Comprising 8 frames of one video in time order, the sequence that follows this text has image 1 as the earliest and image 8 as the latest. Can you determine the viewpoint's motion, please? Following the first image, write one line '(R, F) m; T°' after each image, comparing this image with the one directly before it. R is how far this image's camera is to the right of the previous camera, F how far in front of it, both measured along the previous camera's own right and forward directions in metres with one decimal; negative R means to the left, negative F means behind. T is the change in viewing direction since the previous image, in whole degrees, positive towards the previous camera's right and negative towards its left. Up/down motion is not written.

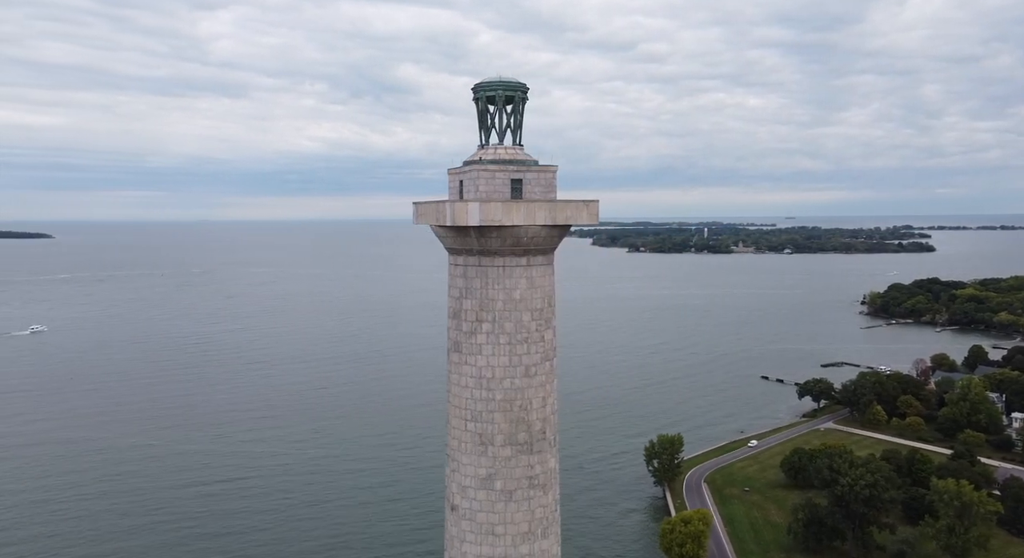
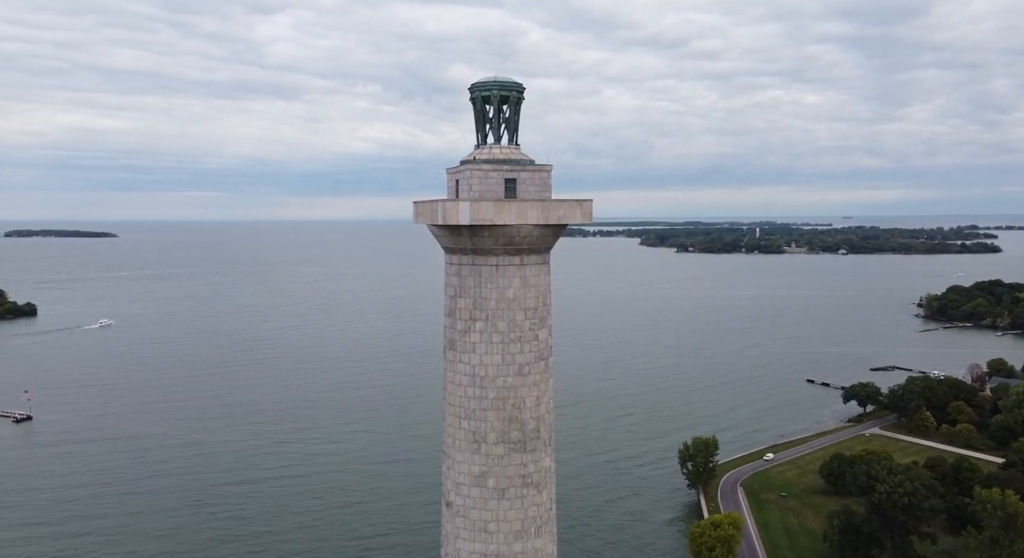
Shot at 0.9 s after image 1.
(+1.7, 0.0) m; -5°
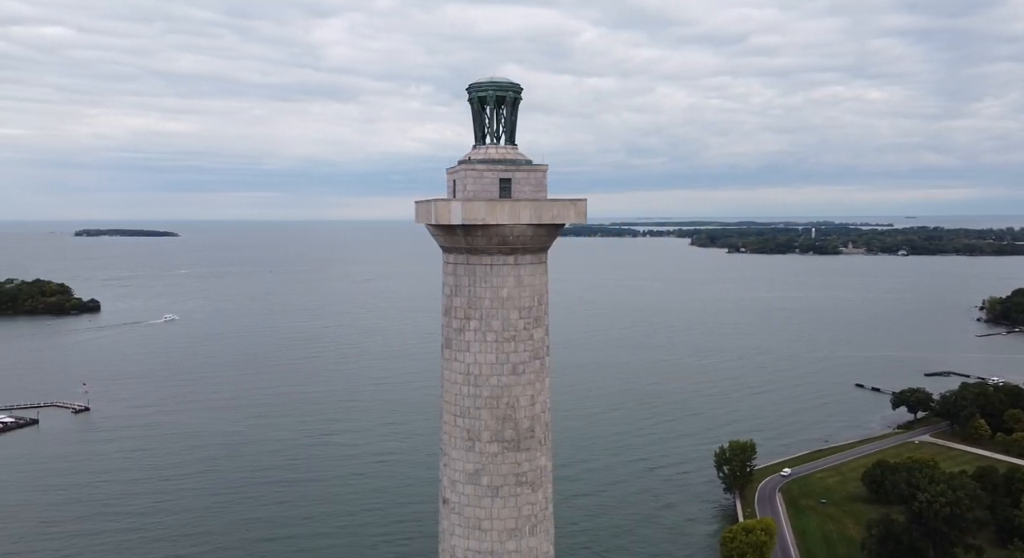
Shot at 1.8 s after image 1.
(+1.8, 0.0) m; -5°
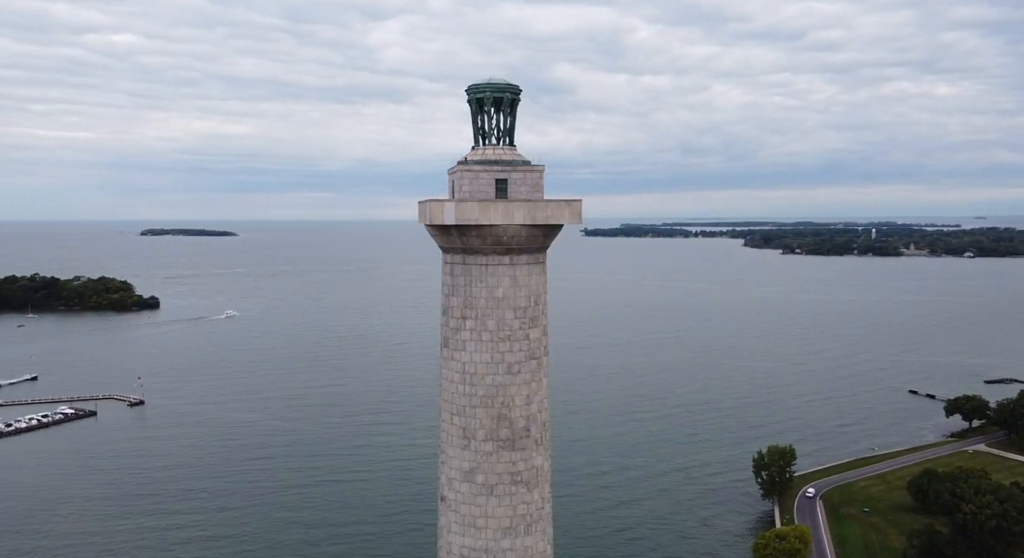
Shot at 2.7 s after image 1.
(+1.8, 0.0) m; -5°
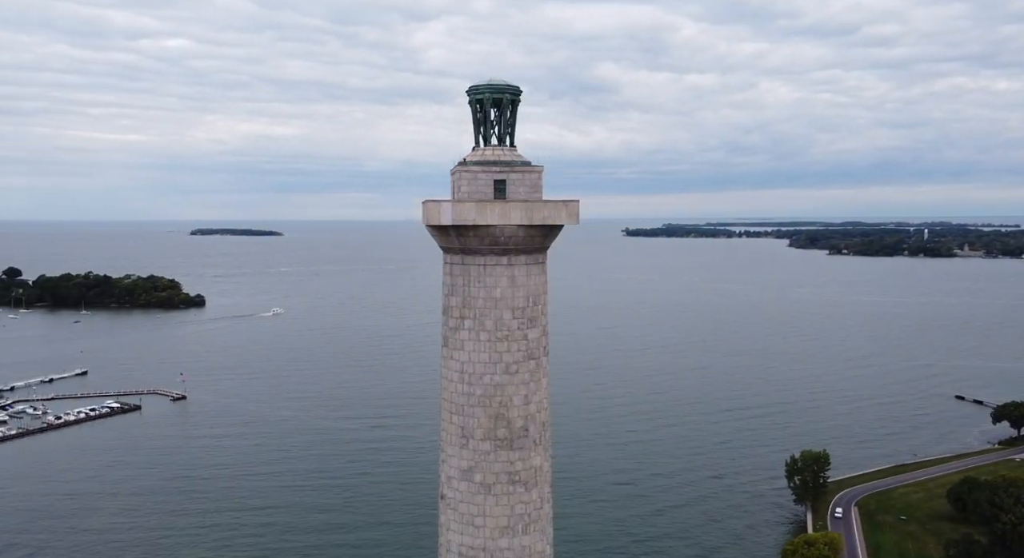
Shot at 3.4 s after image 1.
(+1.4, 0.0) m; -4°
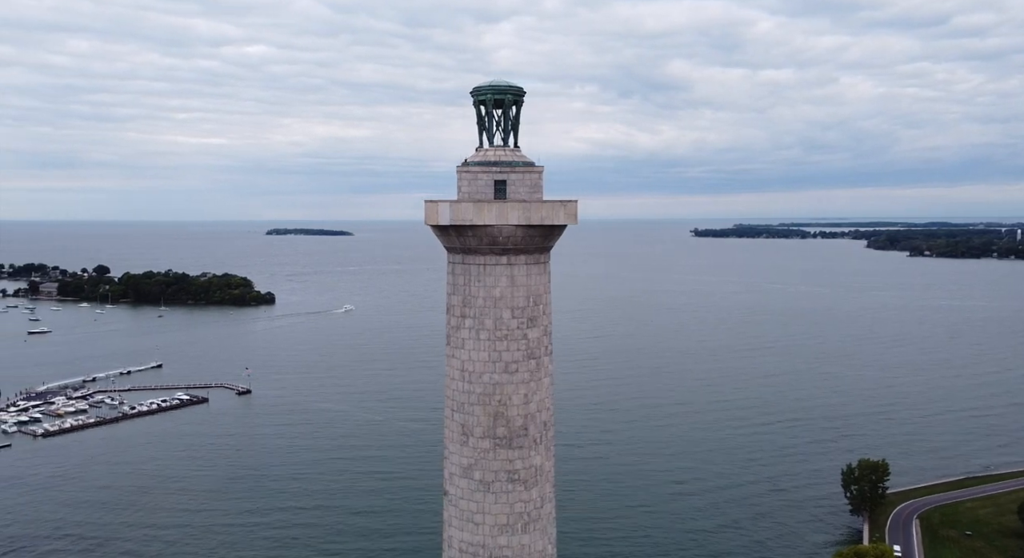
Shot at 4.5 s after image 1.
(+2.3, +0.1) m; -6°
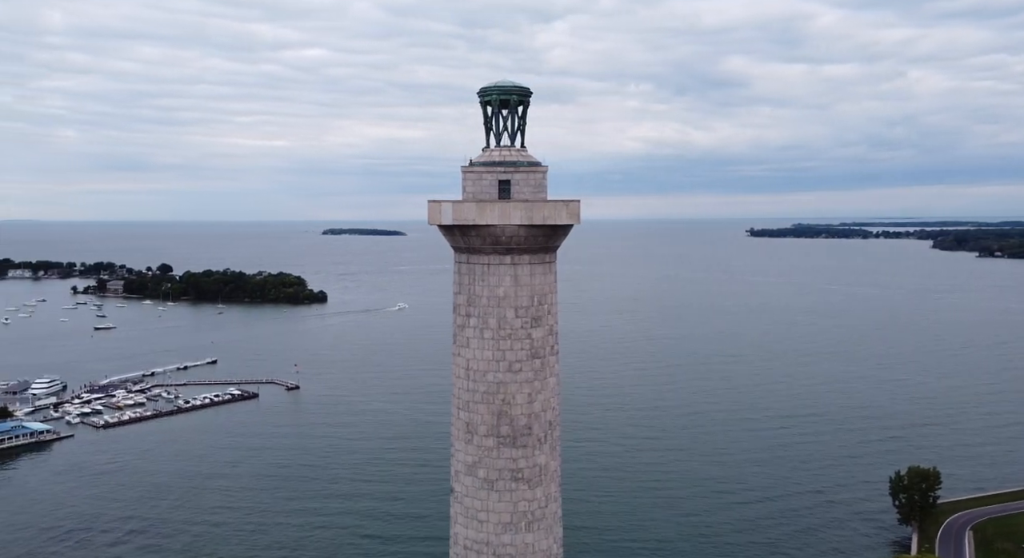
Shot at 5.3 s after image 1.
(+1.6, +0.1) m; -5°
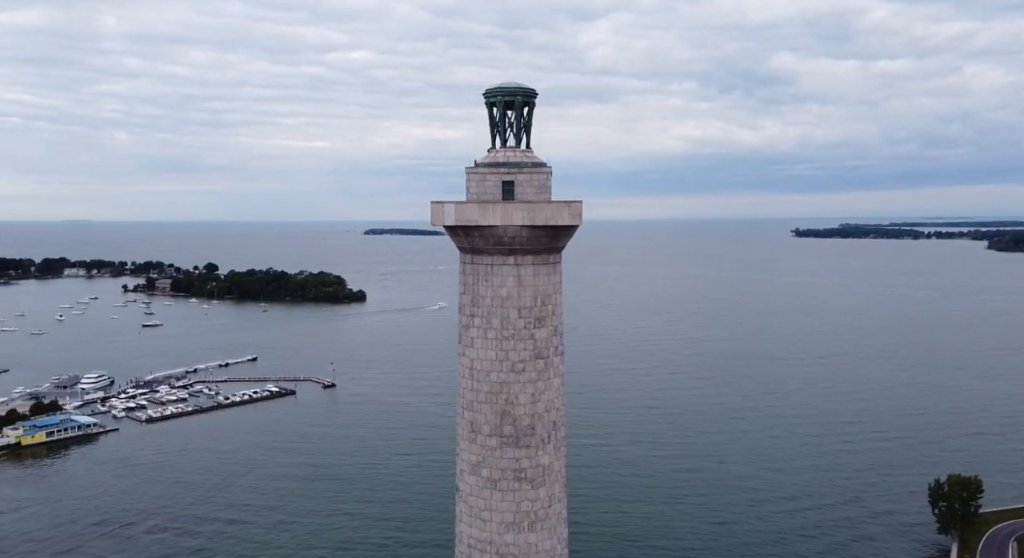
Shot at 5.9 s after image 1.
(+1.2, +0.1) m; -4°
